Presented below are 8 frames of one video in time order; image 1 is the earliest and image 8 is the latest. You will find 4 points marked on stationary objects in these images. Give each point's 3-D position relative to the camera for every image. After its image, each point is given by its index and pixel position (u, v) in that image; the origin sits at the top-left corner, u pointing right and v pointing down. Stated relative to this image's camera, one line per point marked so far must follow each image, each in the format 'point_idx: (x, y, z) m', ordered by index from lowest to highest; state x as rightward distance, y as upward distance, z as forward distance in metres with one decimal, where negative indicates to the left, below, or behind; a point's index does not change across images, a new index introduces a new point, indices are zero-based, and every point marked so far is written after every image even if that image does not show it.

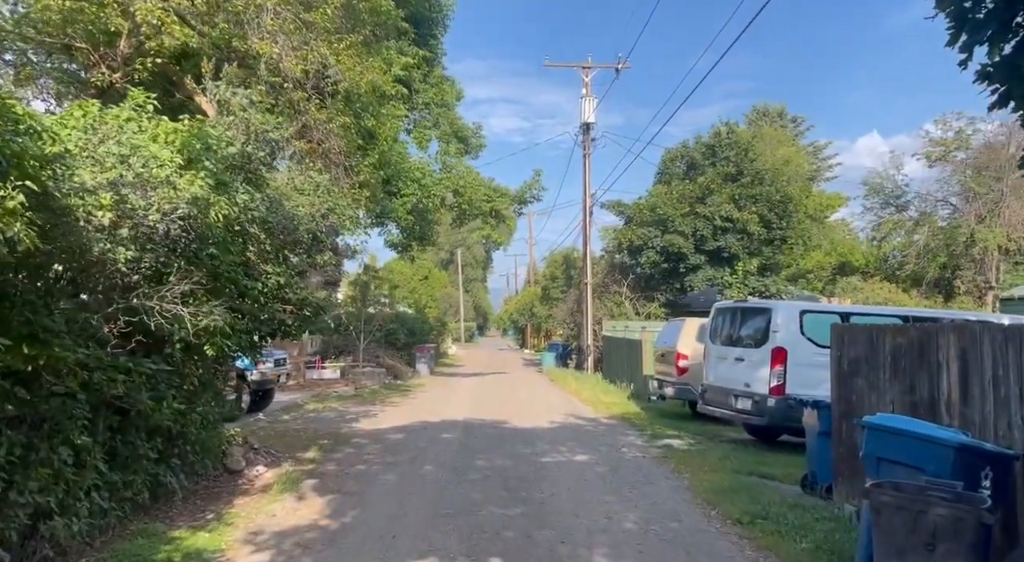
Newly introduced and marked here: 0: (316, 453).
0: (-2.5, -2.2, +8.8) m
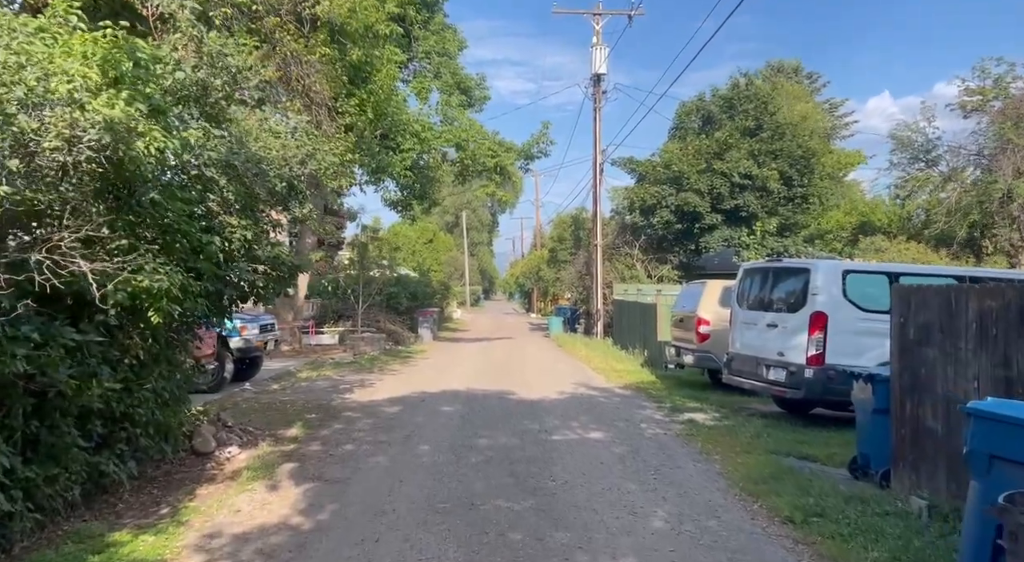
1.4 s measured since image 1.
0: (-2.5, -1.7, +7.9) m
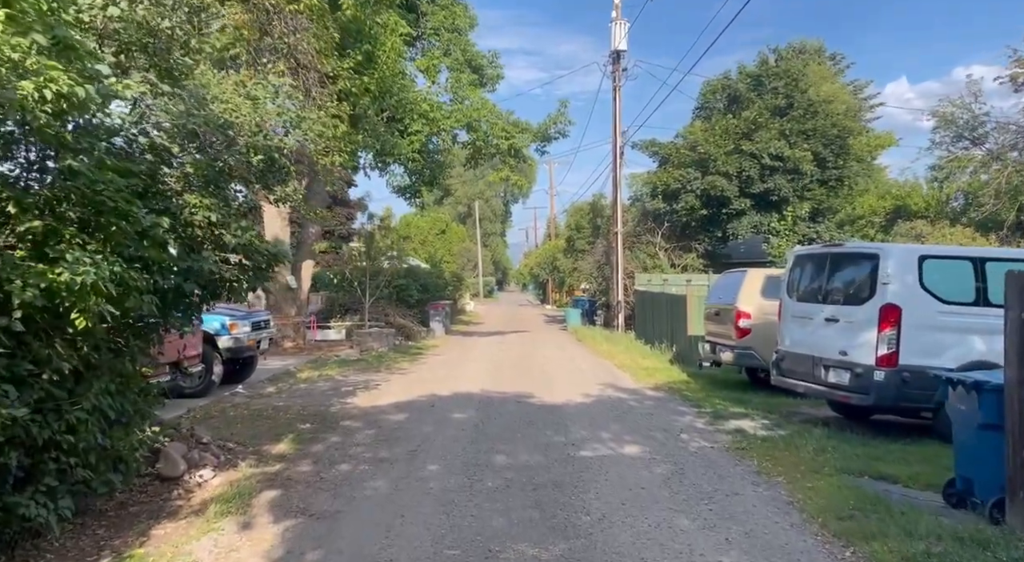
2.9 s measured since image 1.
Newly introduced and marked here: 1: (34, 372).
0: (-2.2, -1.6, +6.8) m
1: (-2.5, -0.5, +3.5) m
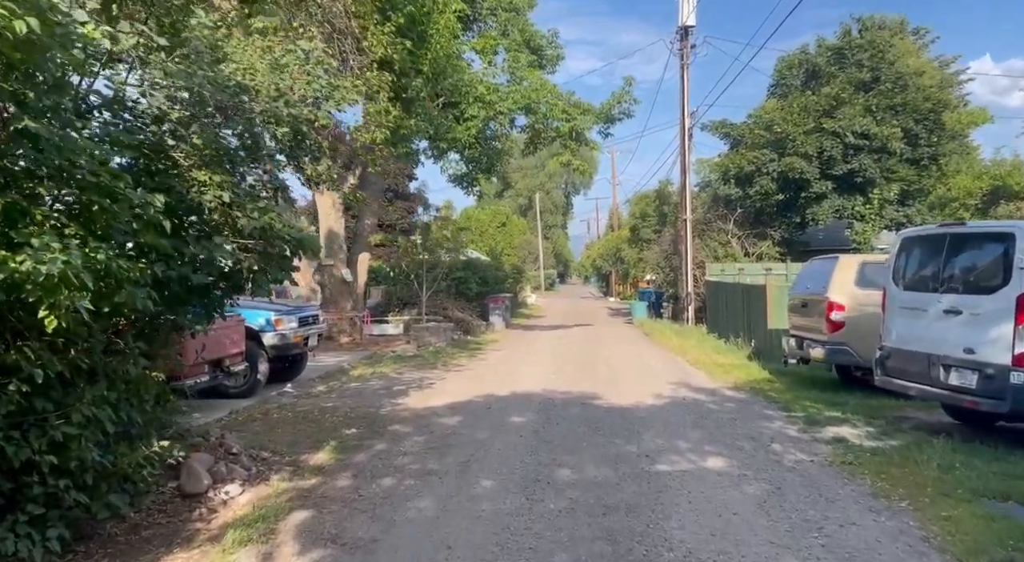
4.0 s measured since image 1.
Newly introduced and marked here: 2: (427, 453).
0: (-1.7, -1.6, +6.1) m
1: (-2.2, -0.4, +2.9) m
2: (-0.8, -1.6, +6.5) m
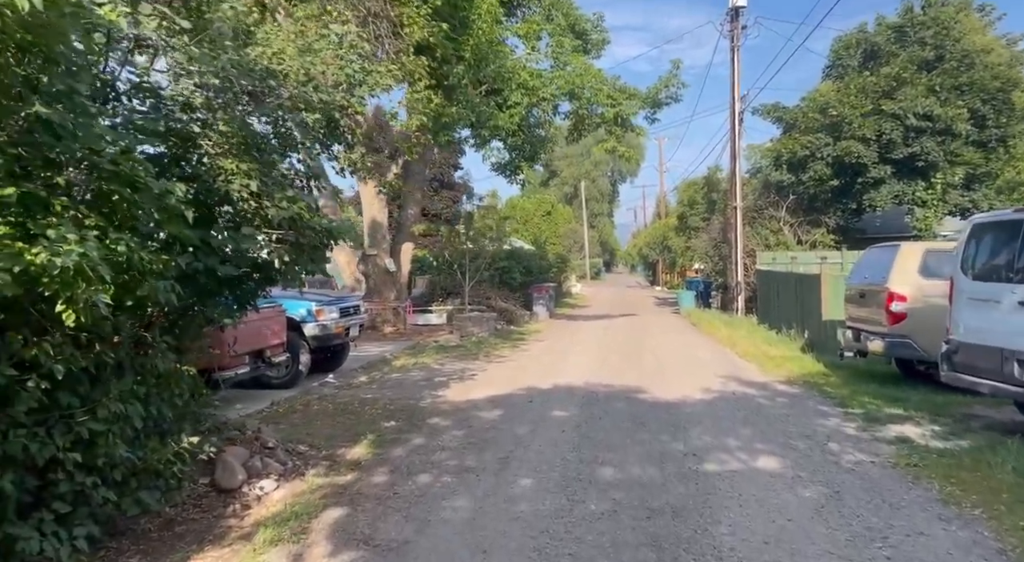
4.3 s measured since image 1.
0: (-1.3, -1.5, +6.0) m
1: (-2.1, -0.4, +2.8) m
2: (-0.4, -1.5, +6.3) m
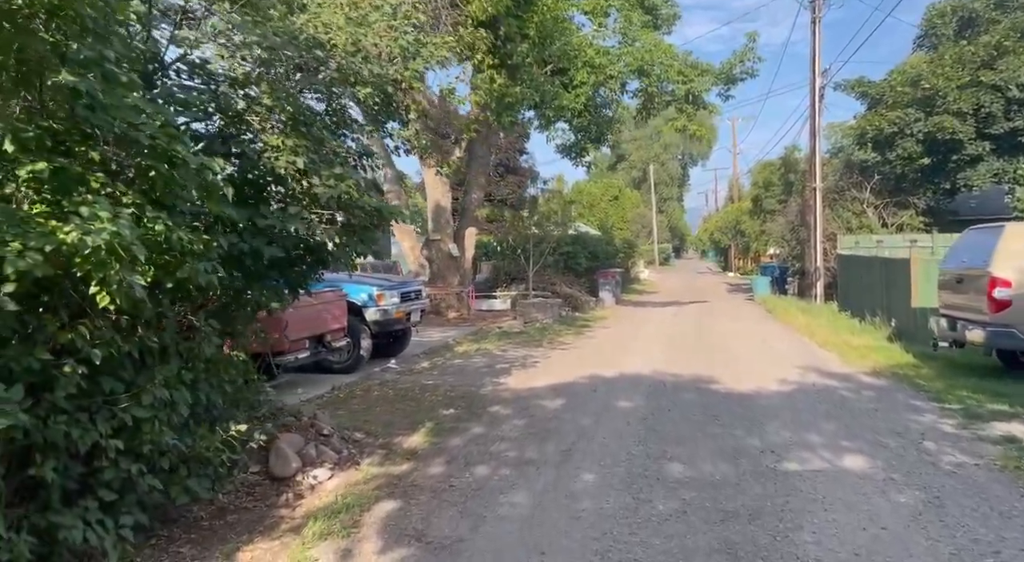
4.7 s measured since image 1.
0: (-0.8, -1.3, +5.9) m
1: (-1.8, -0.3, +2.7) m
2: (+0.1, -1.4, +6.0) m
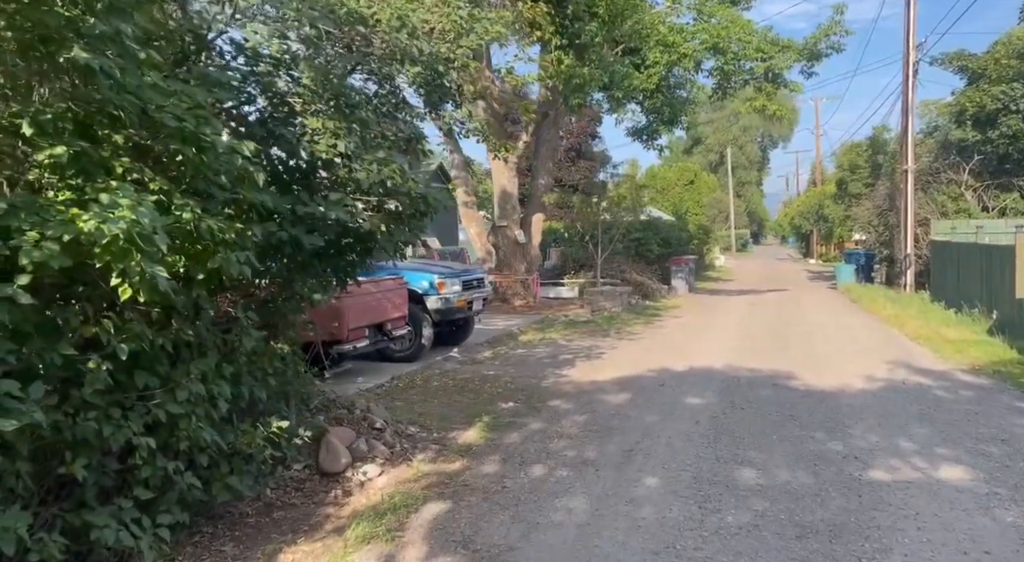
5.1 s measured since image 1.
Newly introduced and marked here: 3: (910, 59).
0: (-0.3, -1.3, +5.7) m
1: (-1.7, -0.3, +2.6) m
2: (+0.6, -1.3, +5.7) m
3: (+11.0, +6.1, +18.6) m
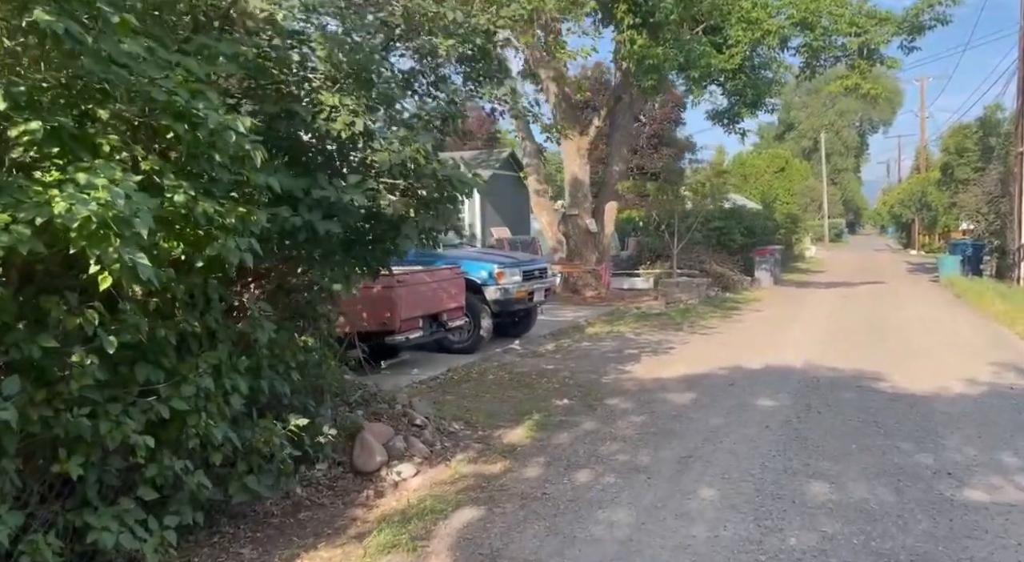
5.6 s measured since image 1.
0: (+0.1, -1.2, +5.4) m
1: (-1.6, -0.3, +2.5) m
2: (+1.0, -1.3, +5.4) m
3: (+12.8, +6.3, +16.8) m
